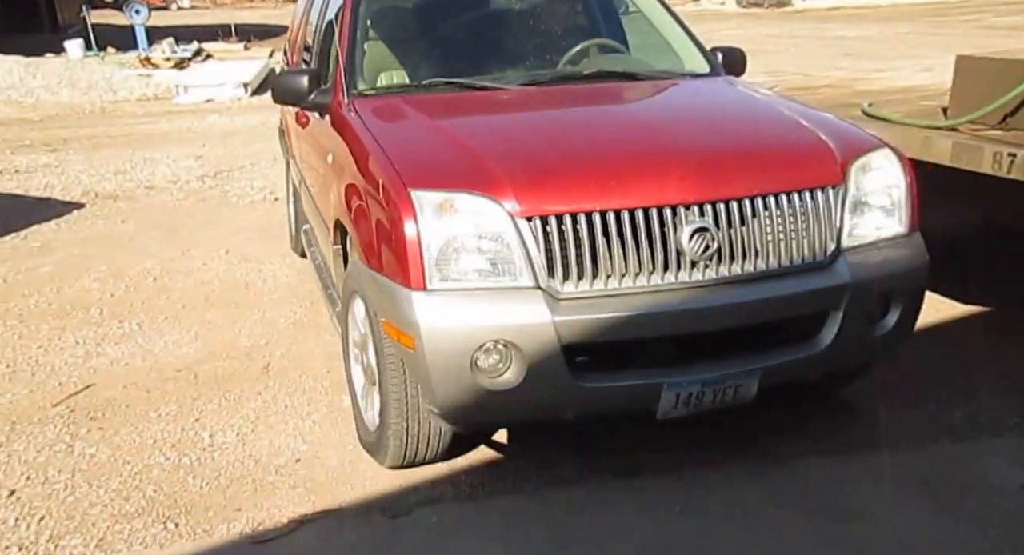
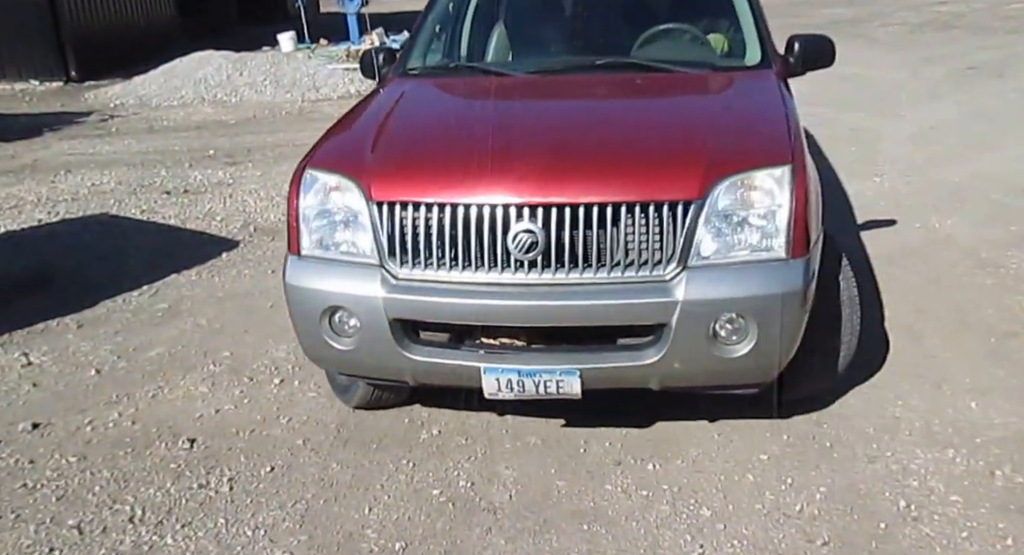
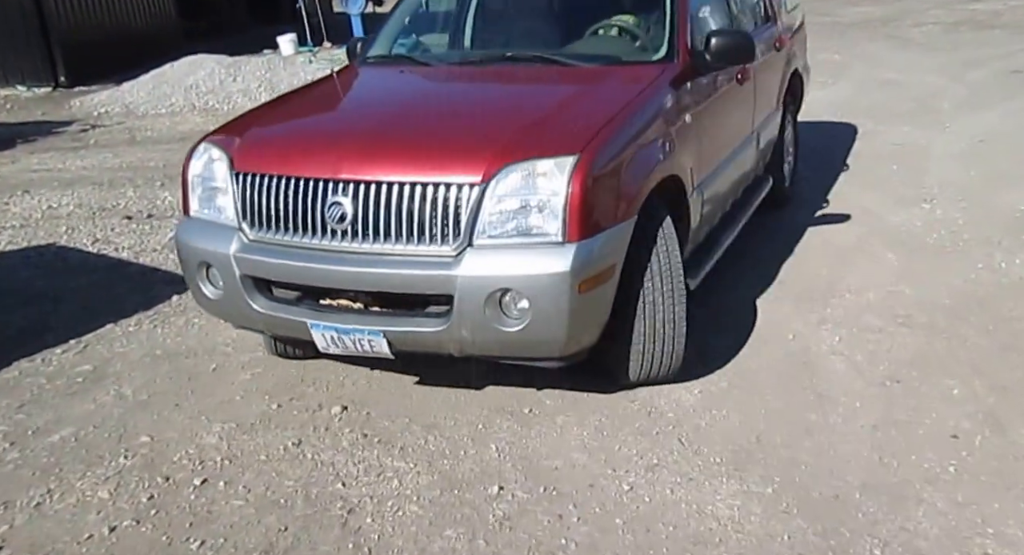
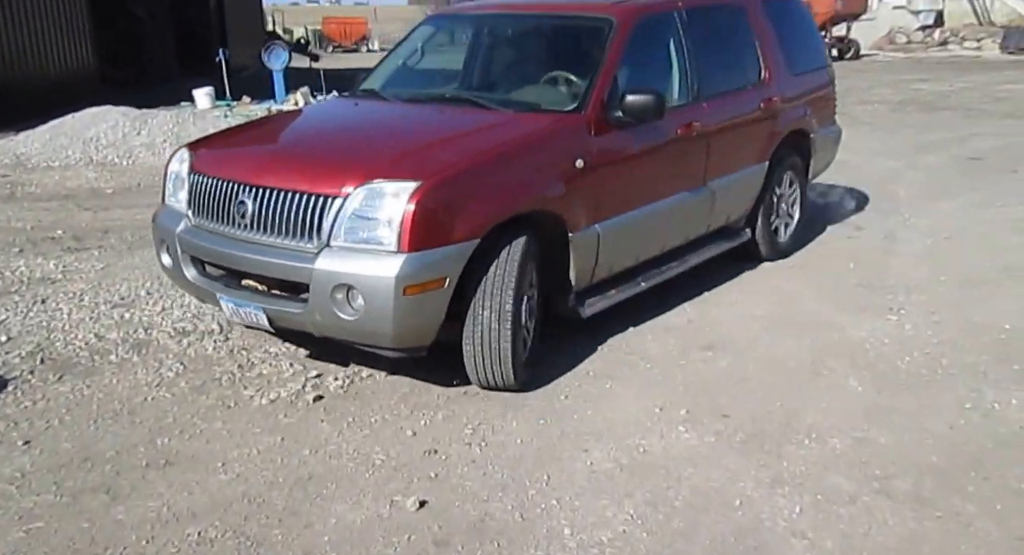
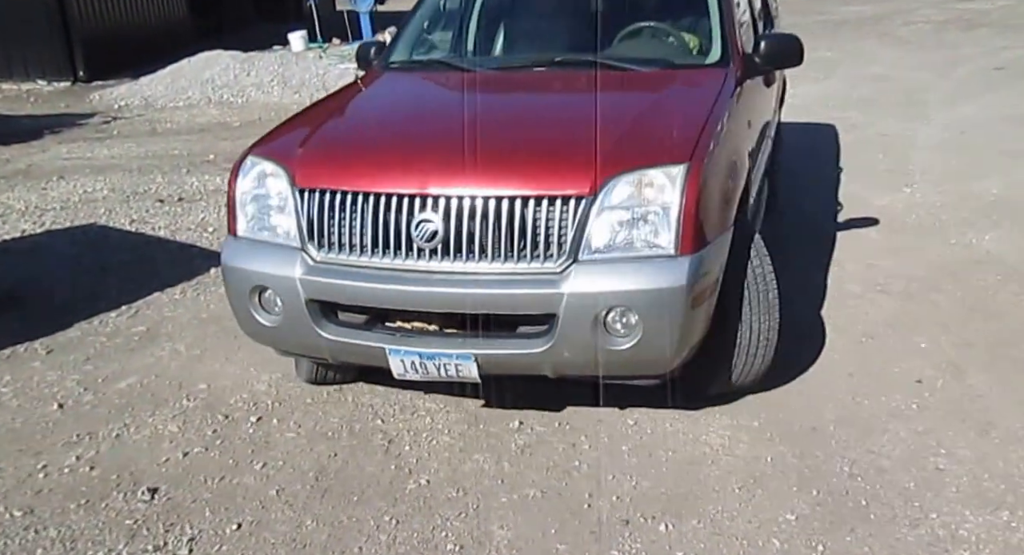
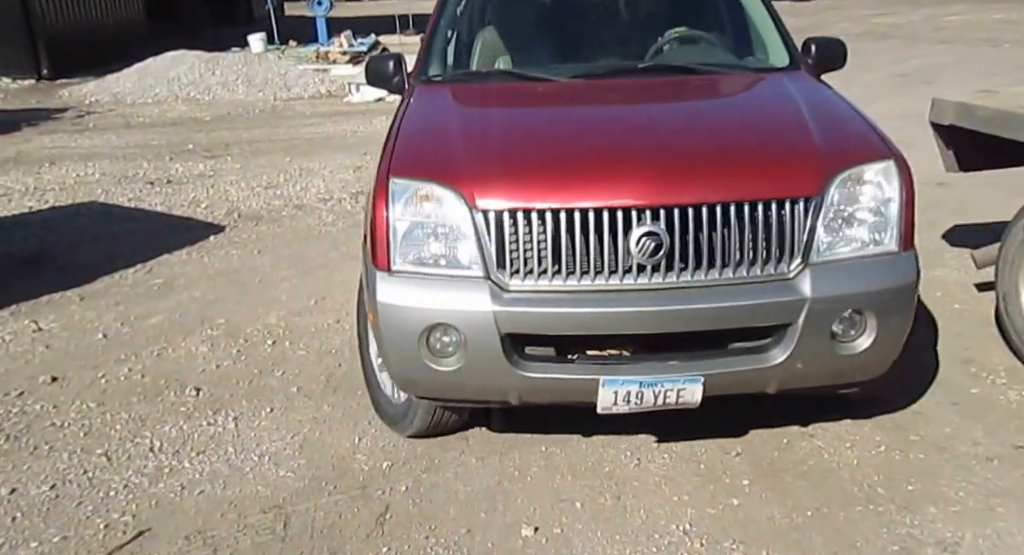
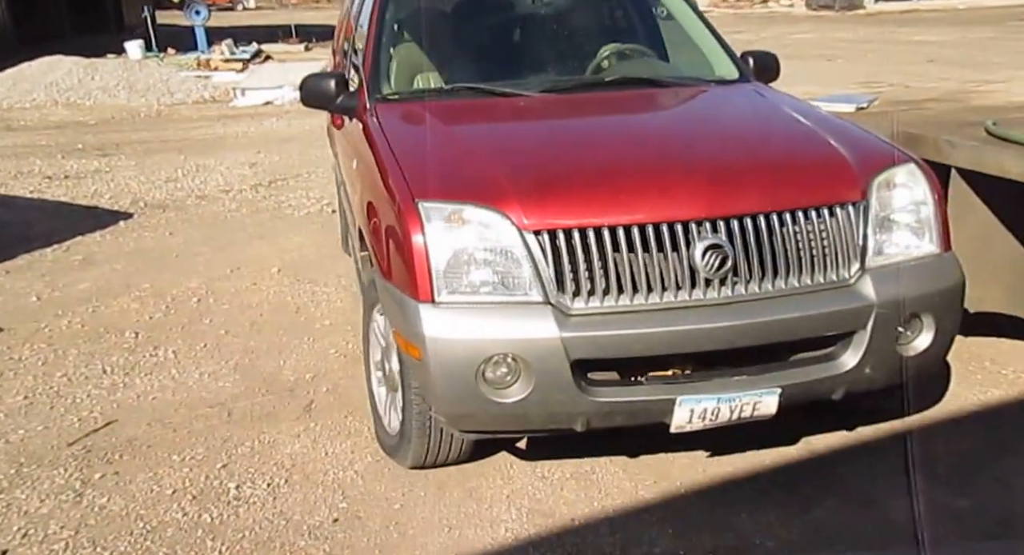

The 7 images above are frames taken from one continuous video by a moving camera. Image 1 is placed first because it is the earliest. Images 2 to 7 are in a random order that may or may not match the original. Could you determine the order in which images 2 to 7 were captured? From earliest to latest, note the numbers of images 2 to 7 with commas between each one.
7, 6, 2, 5, 3, 4
